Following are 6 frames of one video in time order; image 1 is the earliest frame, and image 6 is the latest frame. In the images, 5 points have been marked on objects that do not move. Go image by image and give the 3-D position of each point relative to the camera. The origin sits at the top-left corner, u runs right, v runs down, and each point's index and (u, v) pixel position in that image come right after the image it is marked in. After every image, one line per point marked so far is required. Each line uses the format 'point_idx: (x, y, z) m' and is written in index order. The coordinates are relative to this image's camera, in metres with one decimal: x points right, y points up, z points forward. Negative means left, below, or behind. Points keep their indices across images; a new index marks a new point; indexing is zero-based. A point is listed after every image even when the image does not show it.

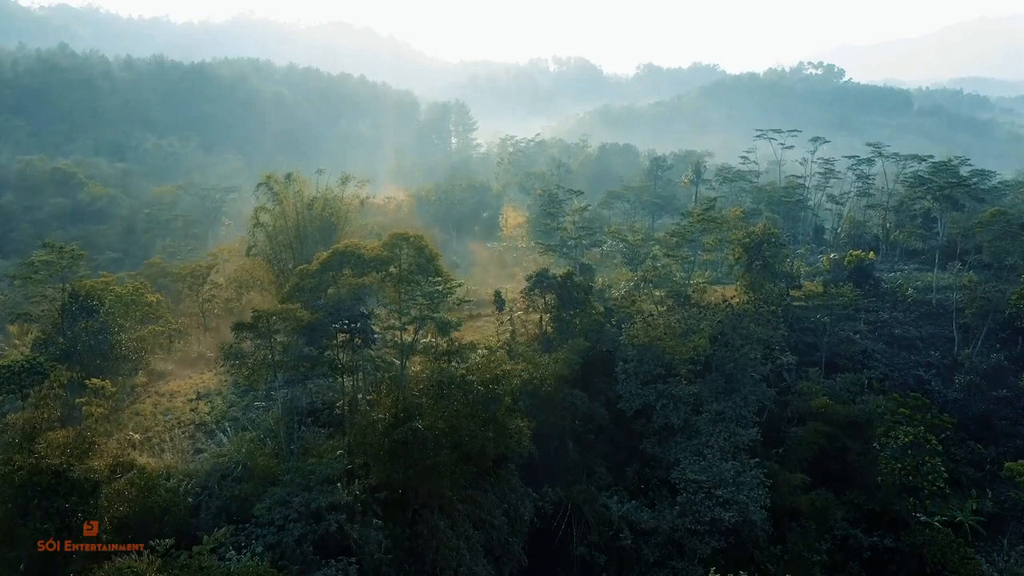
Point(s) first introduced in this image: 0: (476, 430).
0: (-0.9, -3.6, +16.9) m
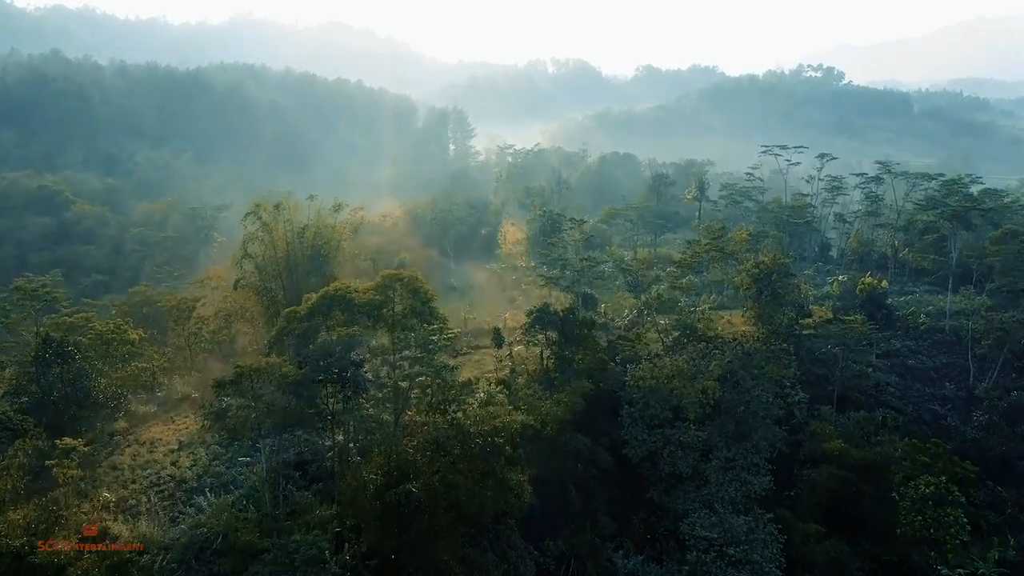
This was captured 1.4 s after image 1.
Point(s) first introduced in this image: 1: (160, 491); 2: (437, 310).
0: (-0.9, -4.8, +15.8) m
1: (-9.0, -5.2, +16.6) m
2: (-2.3, -0.6, +19.3) m
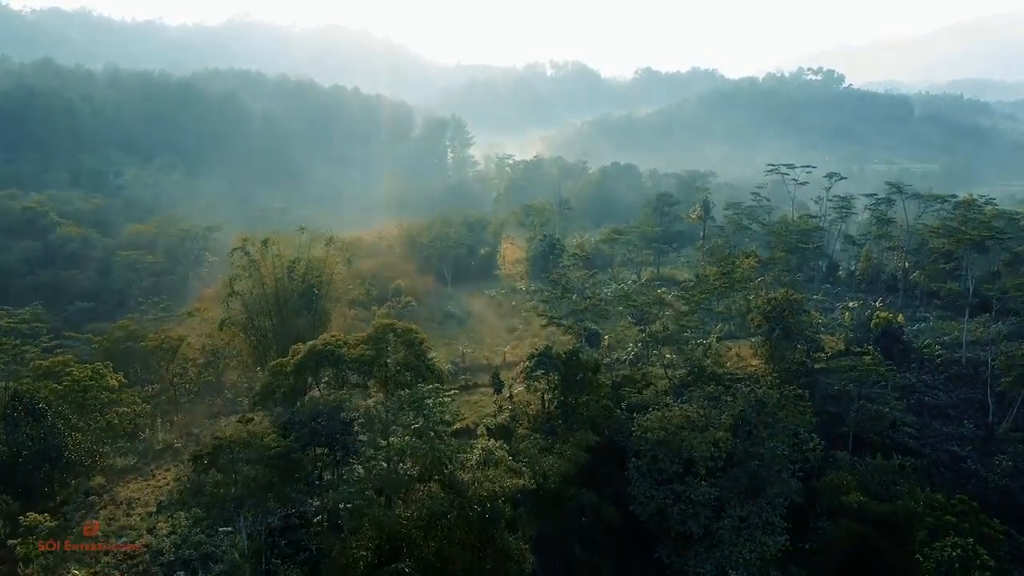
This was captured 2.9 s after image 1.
0: (-0.9, -6.2, +14.7) m
1: (-9.0, -6.5, +15.4) m
2: (-2.3, -2.0, +18.2) m
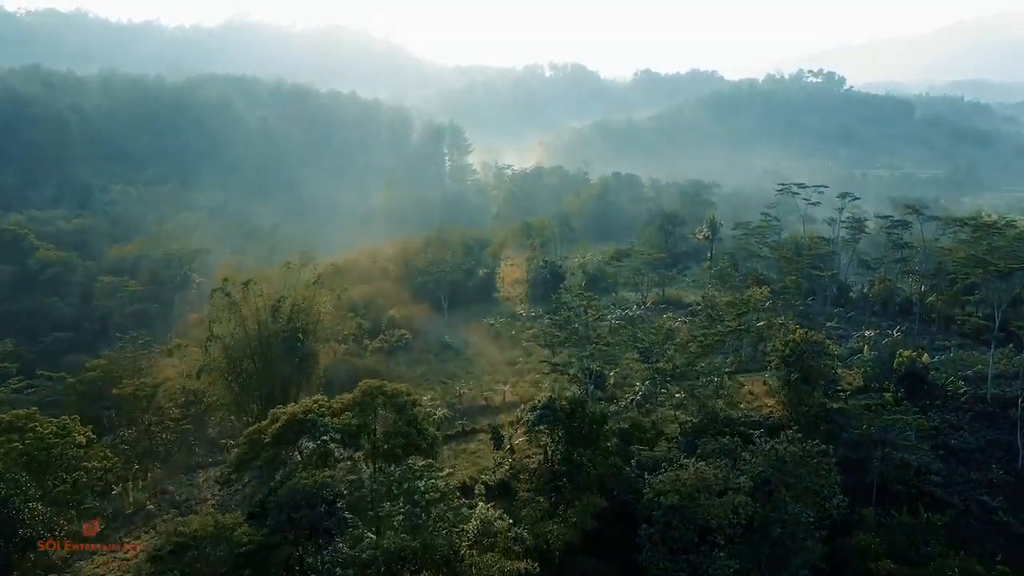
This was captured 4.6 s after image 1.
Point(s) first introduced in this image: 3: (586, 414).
0: (-0.9, -7.6, +13.1) m
1: (-9.0, -8.0, +13.8) m
2: (-2.2, -3.4, +16.6) m
3: (+2.3, -3.8, +19.5) m
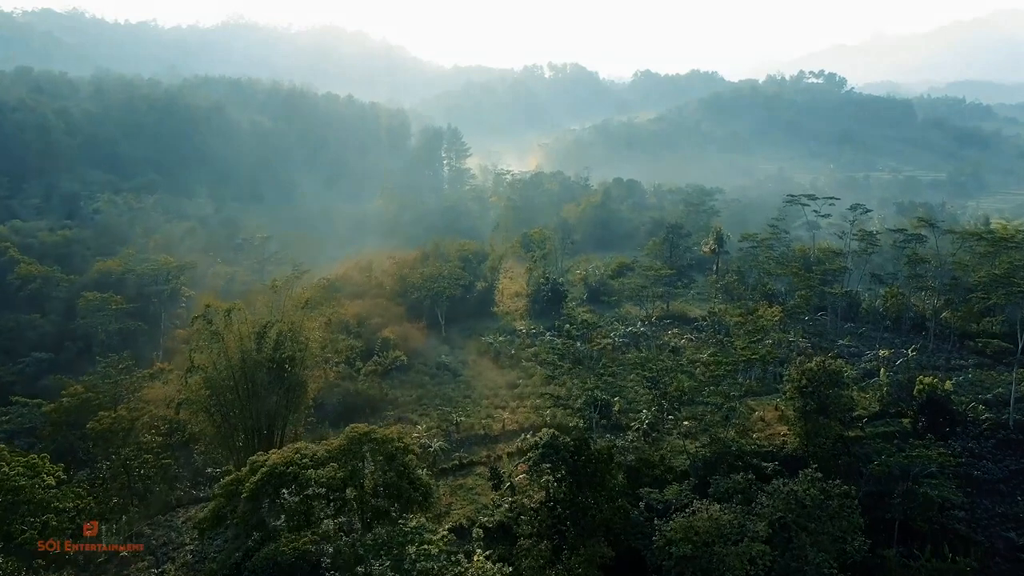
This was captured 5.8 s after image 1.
0: (-0.8, -8.5, +11.9) m
1: (-8.9, -8.8, +12.5) m
2: (-2.2, -4.3, +15.3) m
3: (+2.3, -4.6, +18.2) m
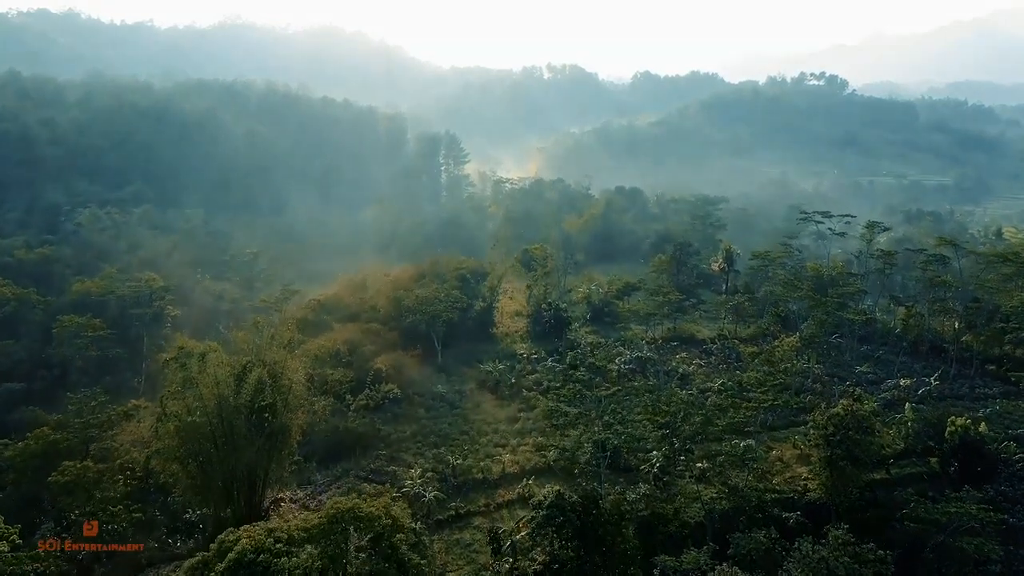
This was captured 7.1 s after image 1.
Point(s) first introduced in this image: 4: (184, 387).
0: (-0.8, -9.6, +10.2) m
1: (-8.9, -10.0, +10.8) m
2: (-2.2, -5.4, +13.6) m
3: (+2.3, -5.8, +16.5) m
4: (-9.4, -2.8, +18.9) m
